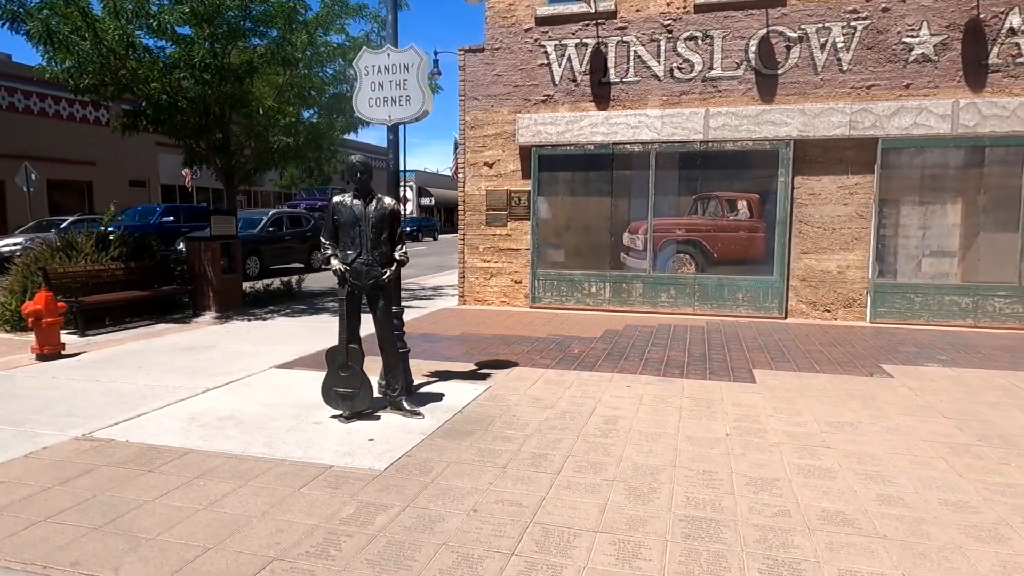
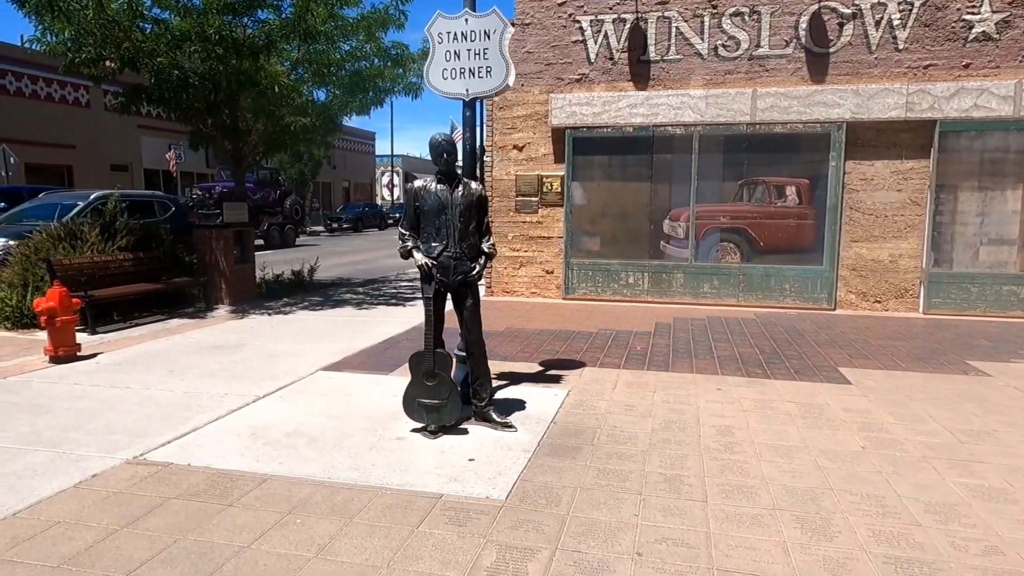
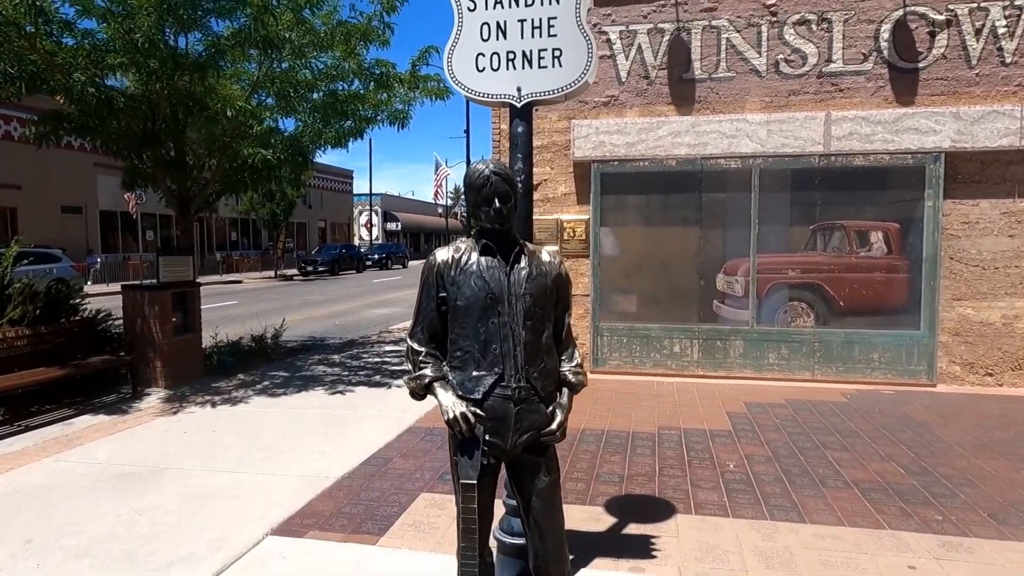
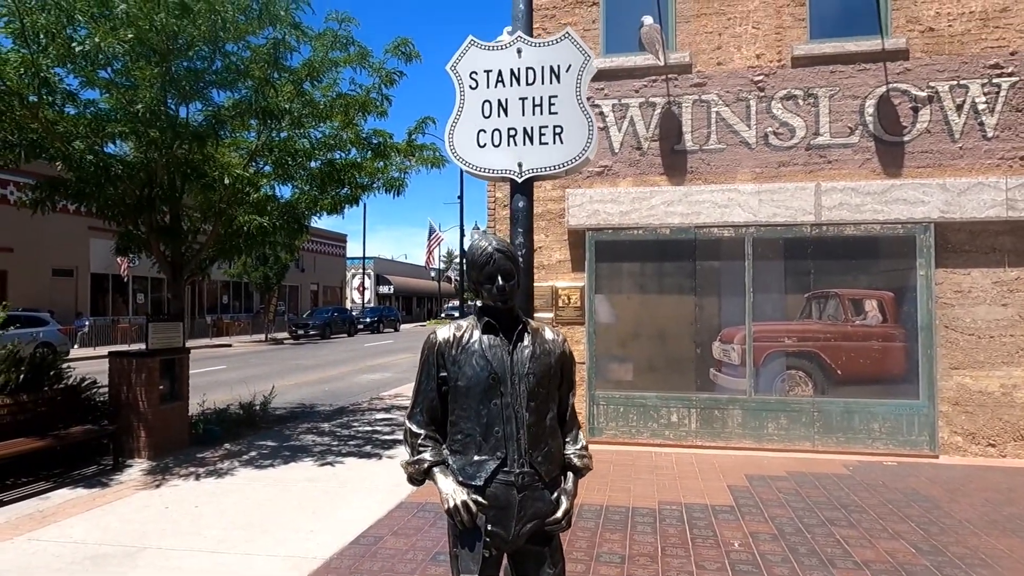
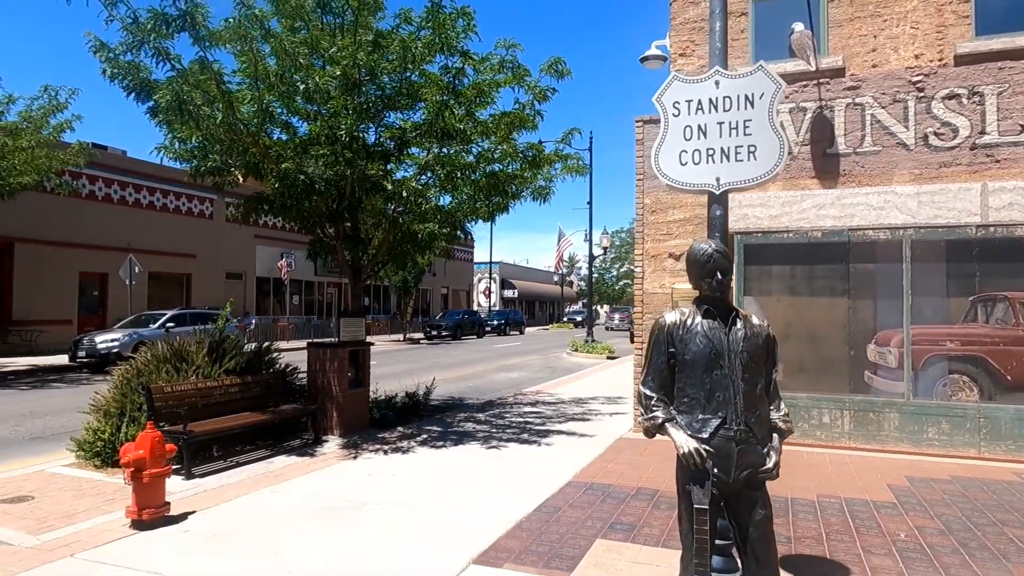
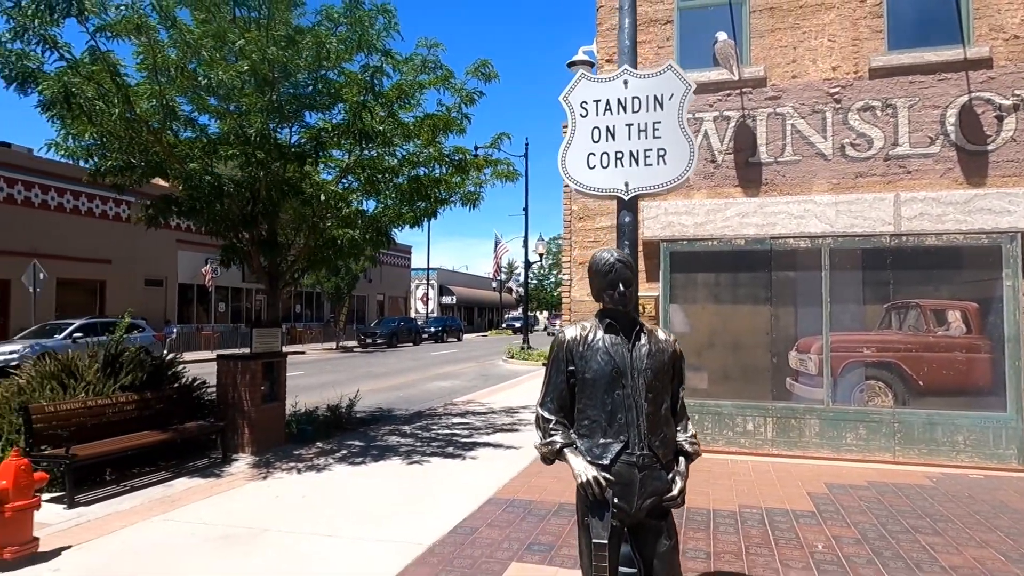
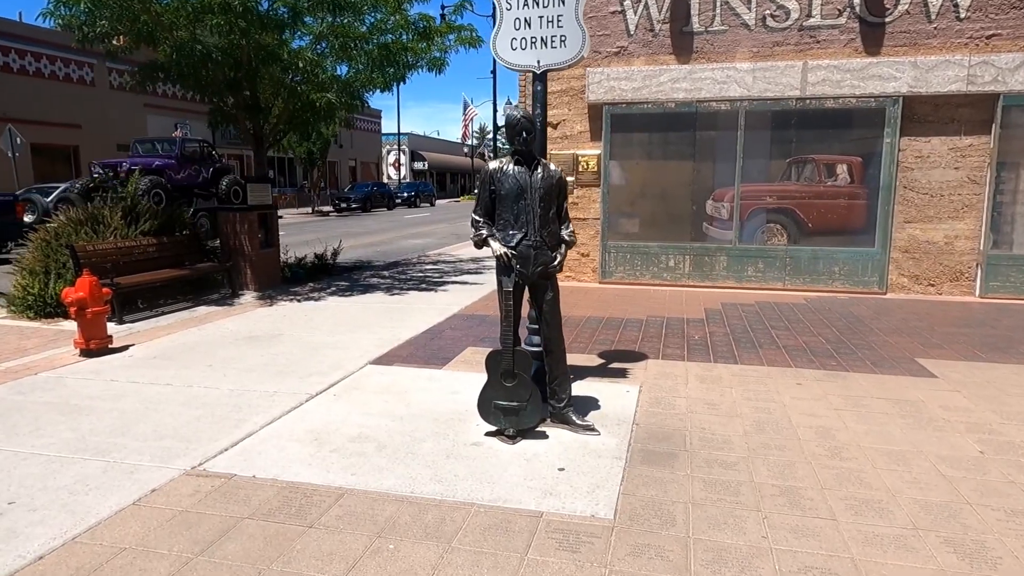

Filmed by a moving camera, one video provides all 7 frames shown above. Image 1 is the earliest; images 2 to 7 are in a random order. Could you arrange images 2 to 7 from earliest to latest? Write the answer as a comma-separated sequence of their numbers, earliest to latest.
2, 7, 3, 4, 6, 5
